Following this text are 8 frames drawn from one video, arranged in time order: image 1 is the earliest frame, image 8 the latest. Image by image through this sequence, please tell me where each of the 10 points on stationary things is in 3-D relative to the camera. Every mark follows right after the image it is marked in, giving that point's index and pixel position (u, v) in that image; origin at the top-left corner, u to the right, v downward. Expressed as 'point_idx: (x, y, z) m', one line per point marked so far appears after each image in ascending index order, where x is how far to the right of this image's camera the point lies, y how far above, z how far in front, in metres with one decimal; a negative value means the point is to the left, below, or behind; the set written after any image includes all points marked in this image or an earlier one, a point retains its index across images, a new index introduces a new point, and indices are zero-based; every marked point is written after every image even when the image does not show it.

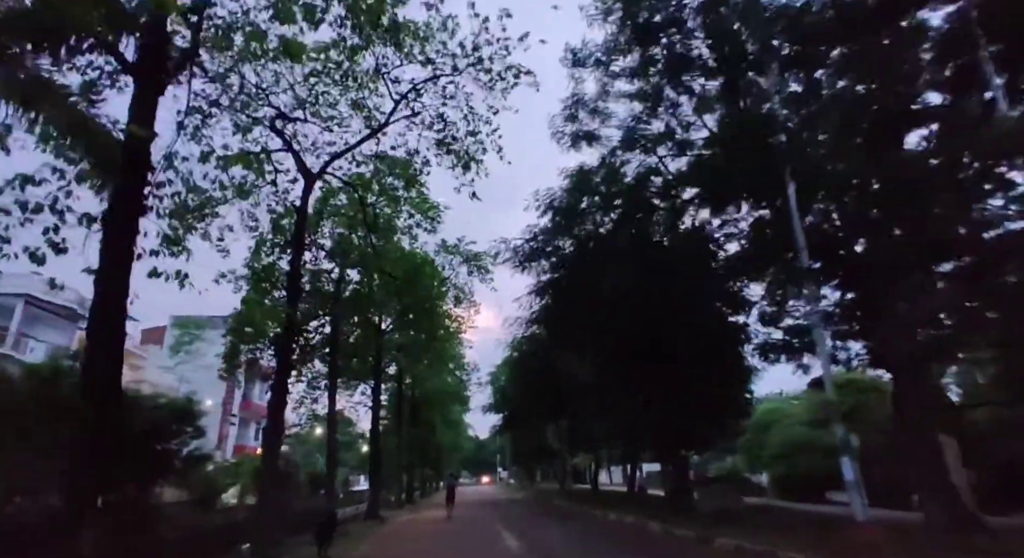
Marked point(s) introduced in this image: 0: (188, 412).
0: (-8.1, -3.4, +13.9) m
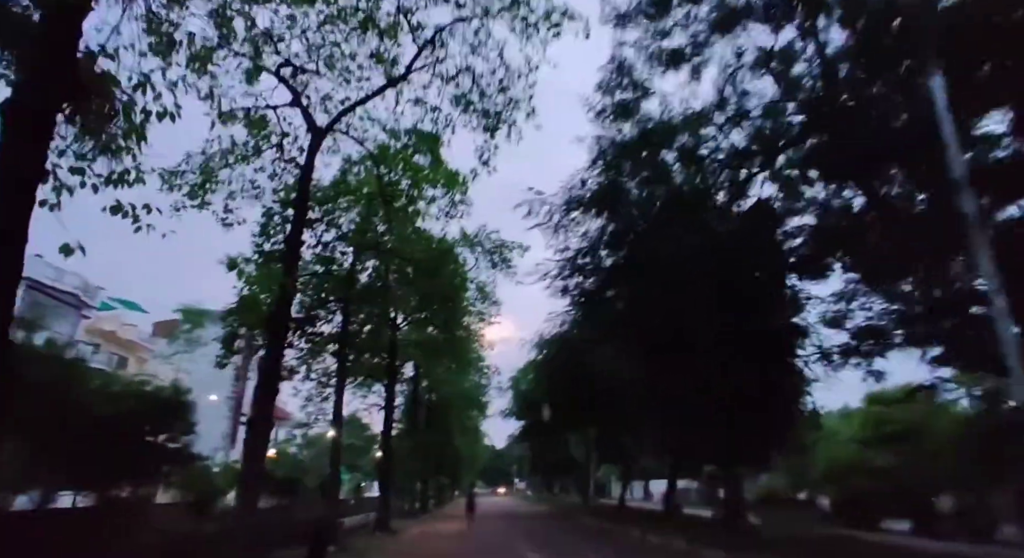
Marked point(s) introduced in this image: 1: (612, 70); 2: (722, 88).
0: (-7.4, -2.7, +12.2) m
1: (+2.8, +5.6, +14.9) m
2: (+5.7, +5.1, +14.7) m
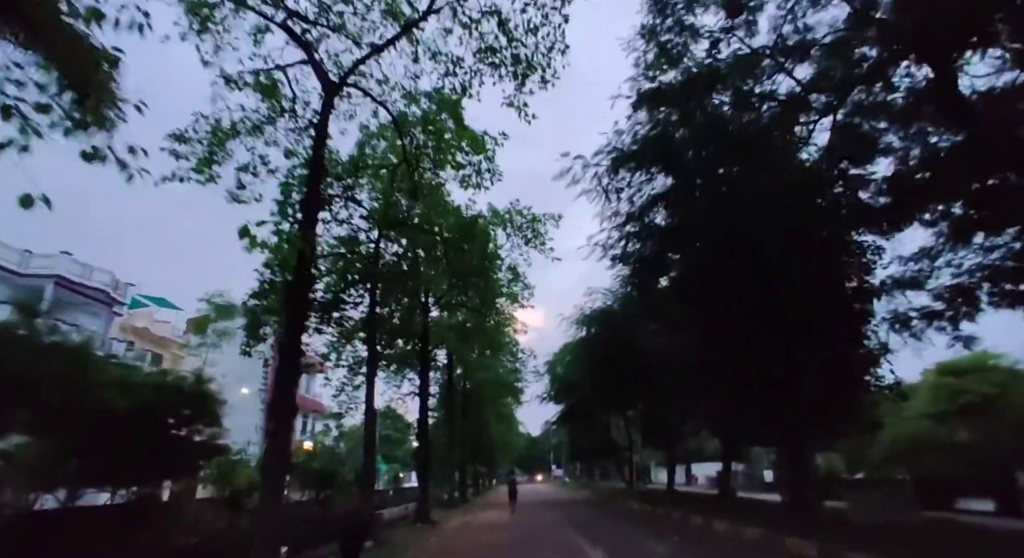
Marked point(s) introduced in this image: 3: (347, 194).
0: (-6.5, -2.3, +11.4) m
1: (+3.5, +6.5, +13.4) m
2: (+6.4, +6.1, +13.1) m
3: (-4.7, +2.4, +15.6) m
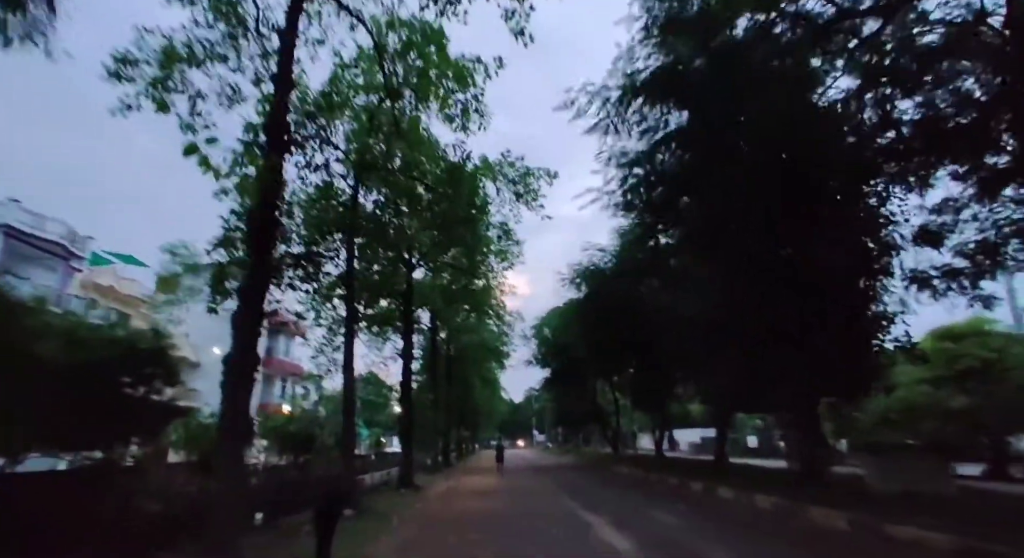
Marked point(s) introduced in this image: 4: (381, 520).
0: (-6.6, -1.2, +10.1) m
1: (+3.4, +7.6, +11.9) m
2: (+6.3, +7.1, +11.7) m
3: (-4.8, +3.7, +14.1) m
4: (-3.1, -5.9, +13.3) m
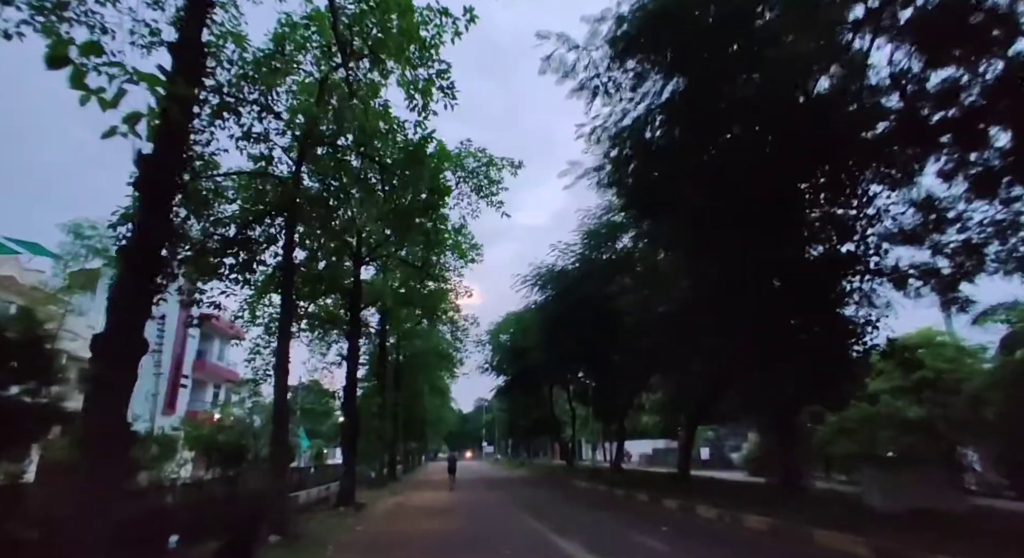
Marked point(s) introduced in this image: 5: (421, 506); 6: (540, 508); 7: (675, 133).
0: (-7.1, -0.8, +8.1) m
1: (+2.9, +7.7, +11.0) m
2: (+5.8, +7.2, +11.0) m
3: (-5.6, +4.0, +12.3) m
4: (-4.1, -5.6, +11.5) m
5: (-3.2, -8.0, +19.3) m
6: (+0.9, -7.2, +17.3) m
7: (+3.6, +3.3, +11.7) m
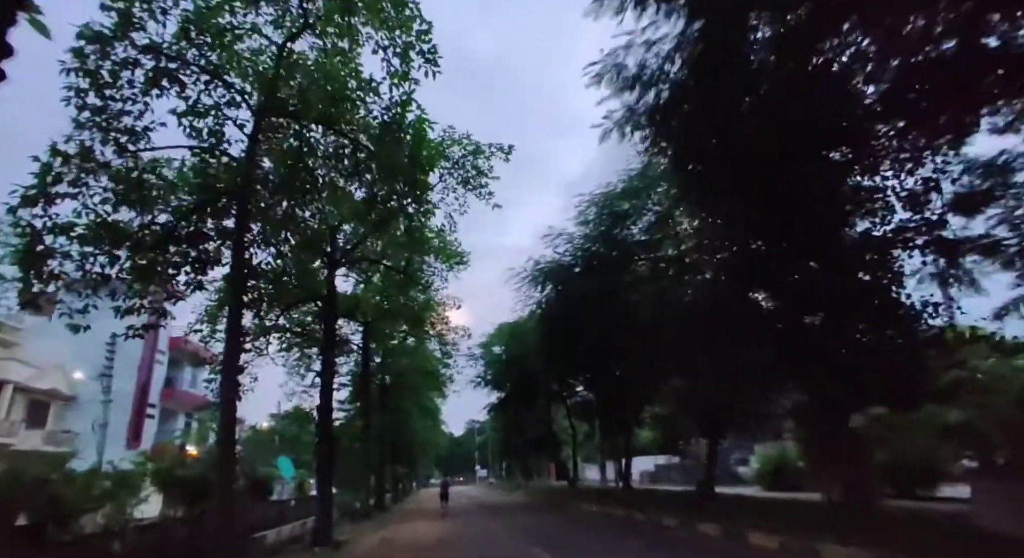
0: (-7.0, -0.7, +6.0) m
1: (+2.7, +8.1, +9.4) m
2: (+5.6, +7.6, +9.5) m
3: (-5.8, +4.1, +10.4) m
4: (-3.9, -5.5, +9.3) m
5: (-3.2, -8.1, +17.0) m
6: (+1.0, -7.1, +15.2) m
7: (+3.4, +3.6, +10.0) m
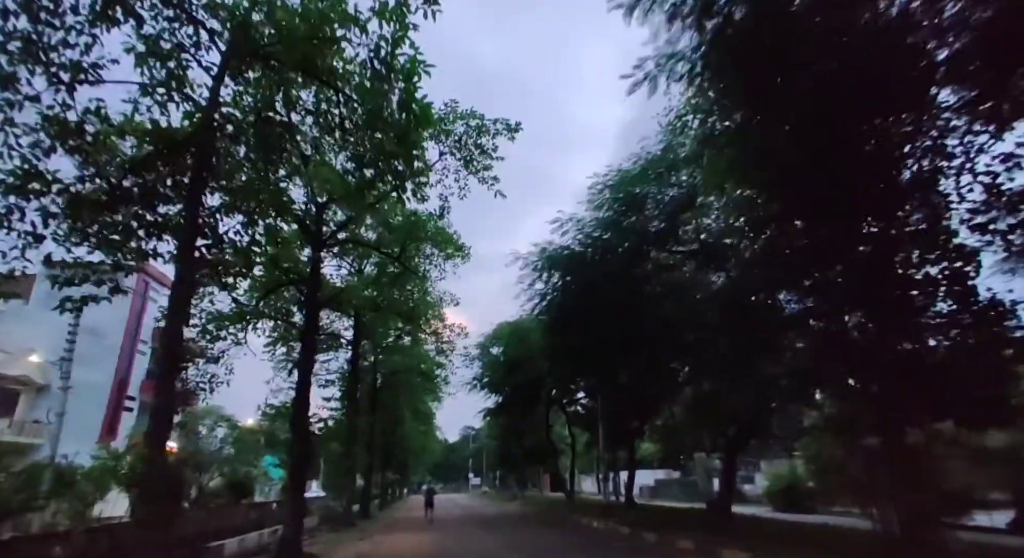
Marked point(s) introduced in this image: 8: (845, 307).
0: (-7.0, 0.0, +4.5) m
1: (+3.0, +8.4, +8.0) m
2: (+5.9, +7.8, +8.1) m
3: (-5.6, +4.6, +9.0) m
4: (-4.0, -4.9, +7.8) m
5: (-3.4, -7.7, +15.5) m
6: (+0.8, -6.9, +13.6) m
7: (+3.6, +3.9, +8.5) m
8: (+7.1, -0.5, +11.5) m
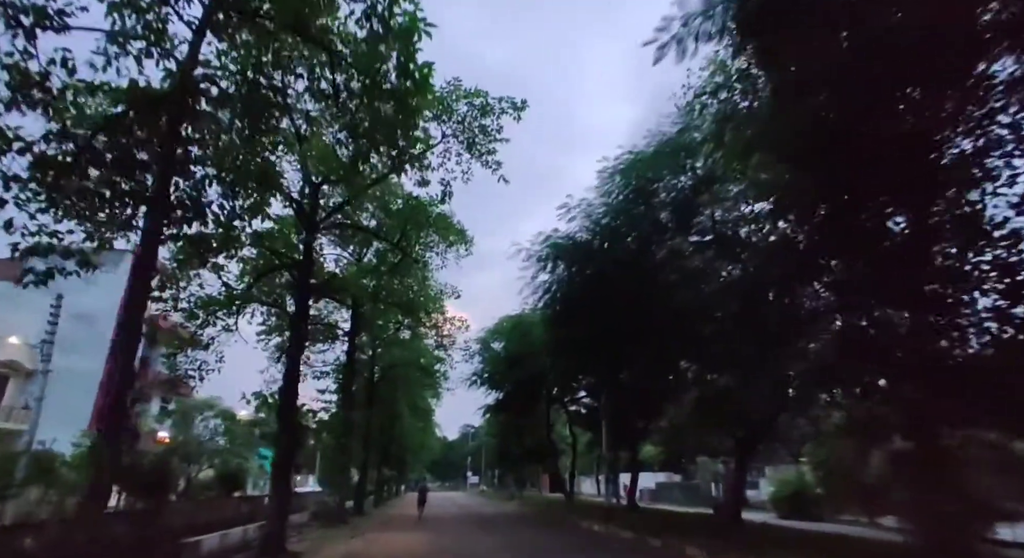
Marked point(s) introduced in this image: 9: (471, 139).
0: (-7.0, +0.5, +3.8) m
1: (+3.2, +8.6, +7.3) m
2: (+6.1, +8.0, +7.3) m
3: (-5.4, +5.1, +8.3) m
4: (-4.1, -4.6, +7.0) m
5: (-3.5, -7.3, +14.7) m
6: (+0.7, -6.6, +12.8) m
7: (+3.7, +4.1, +7.8) m
8: (+7.1, -0.4, +10.7) m
9: (-1.1, +3.9, +15.3) m
